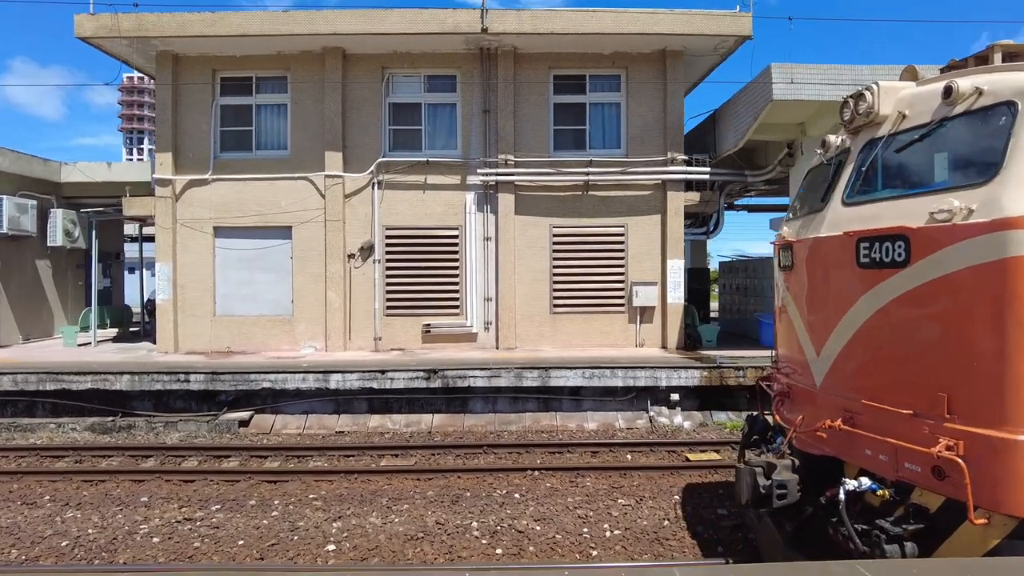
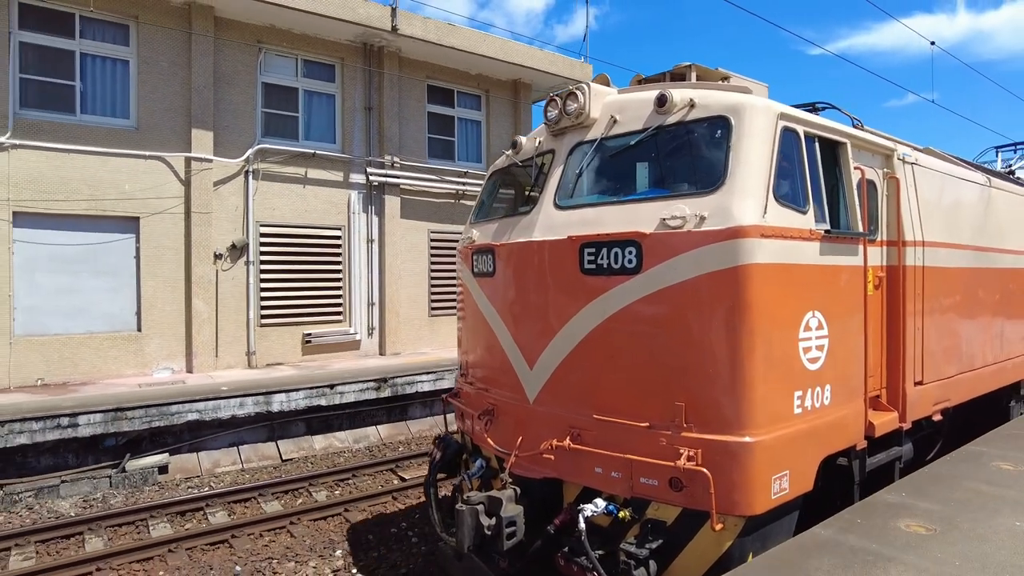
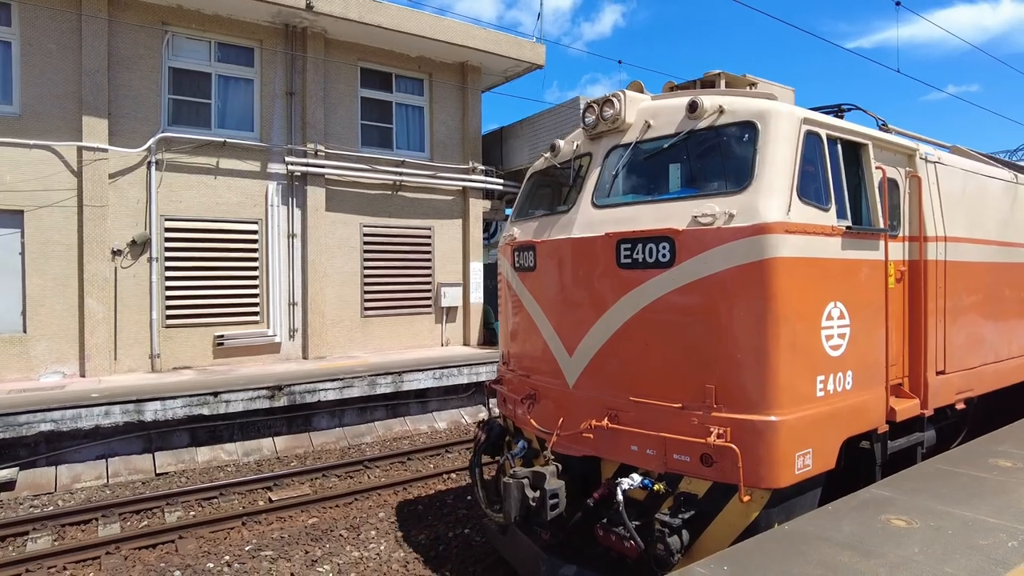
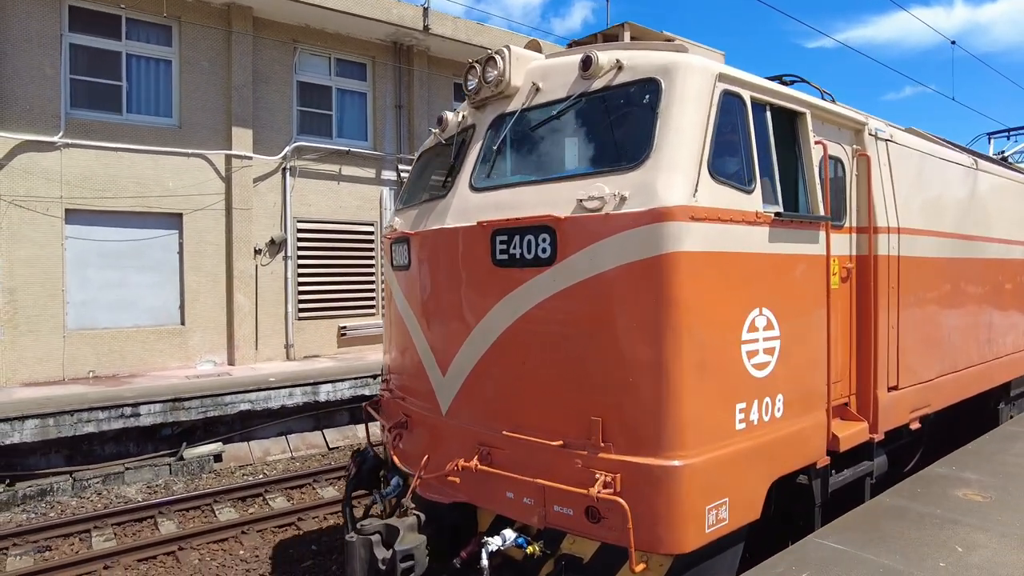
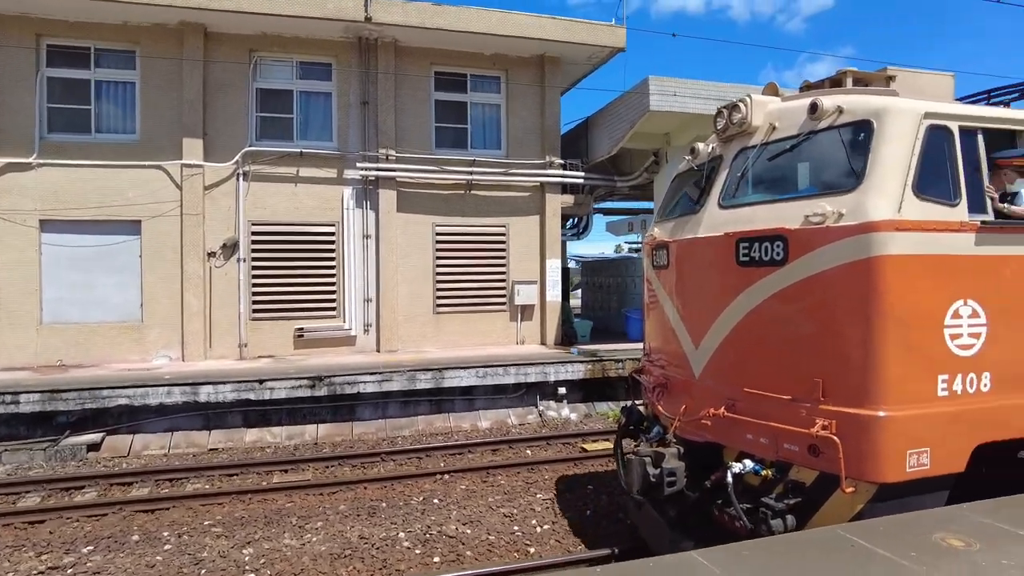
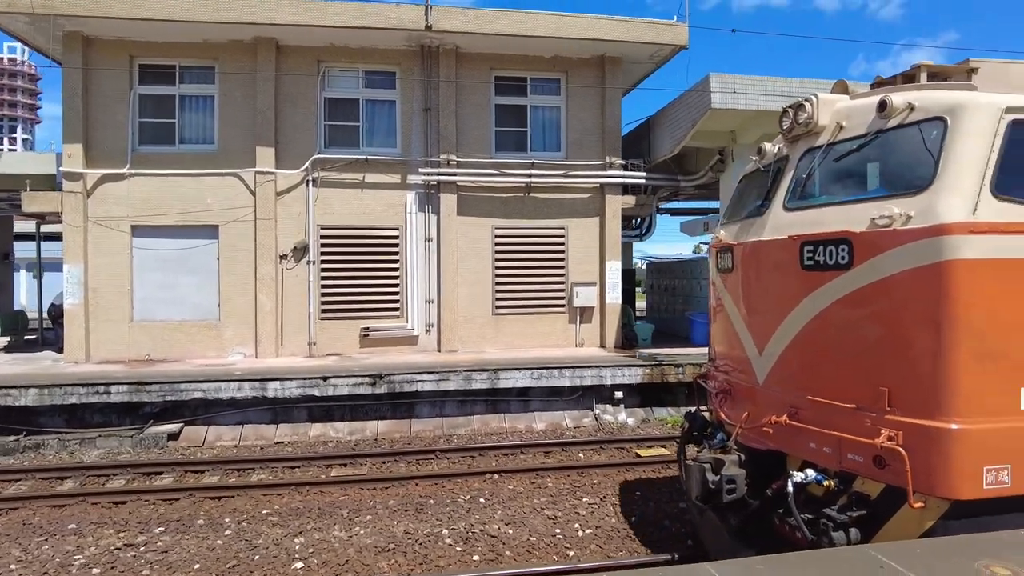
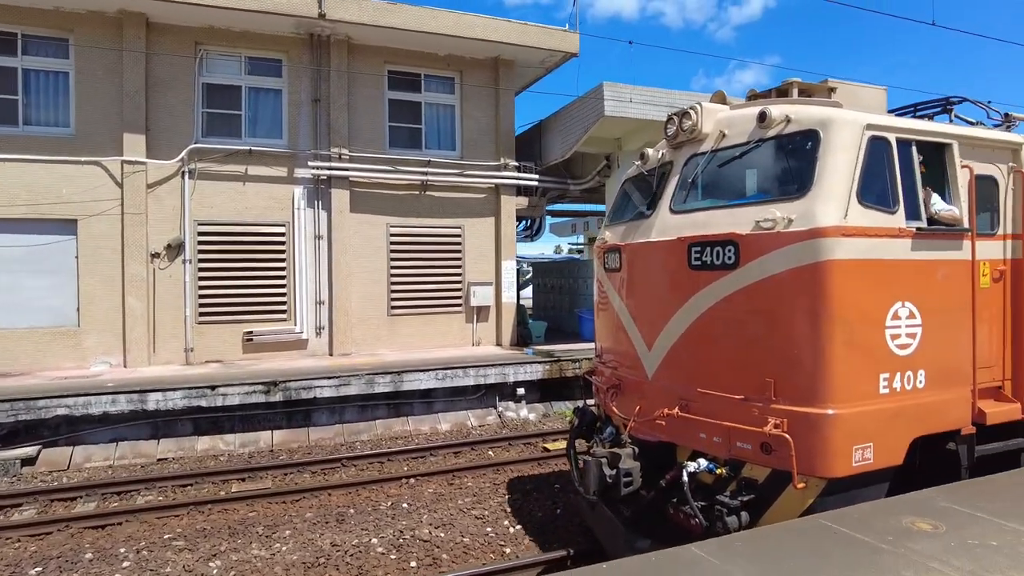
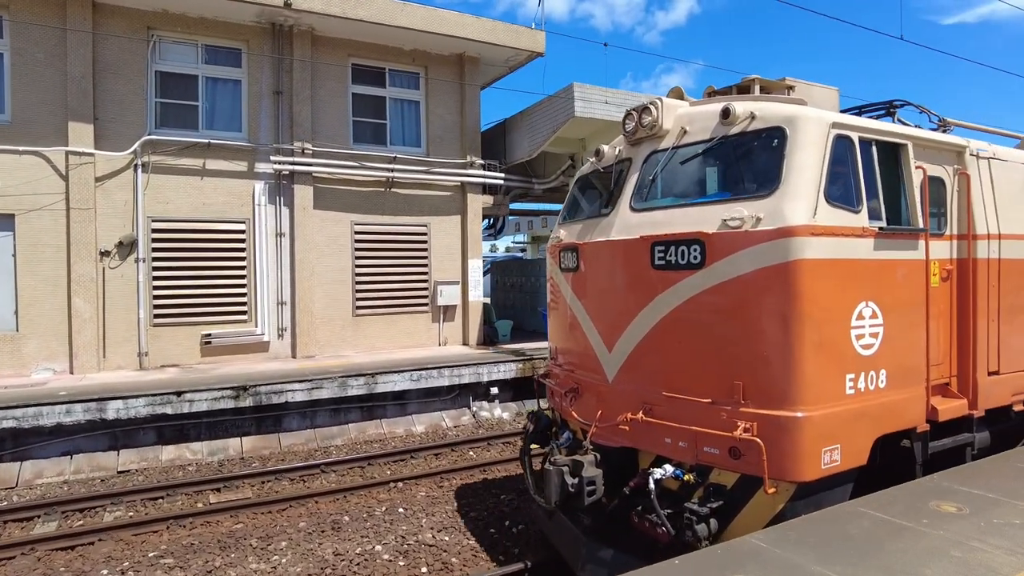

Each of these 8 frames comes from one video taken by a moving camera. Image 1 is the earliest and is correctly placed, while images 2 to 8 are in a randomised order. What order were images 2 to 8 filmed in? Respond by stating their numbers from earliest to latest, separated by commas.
6, 5, 7, 8, 3, 2, 4
